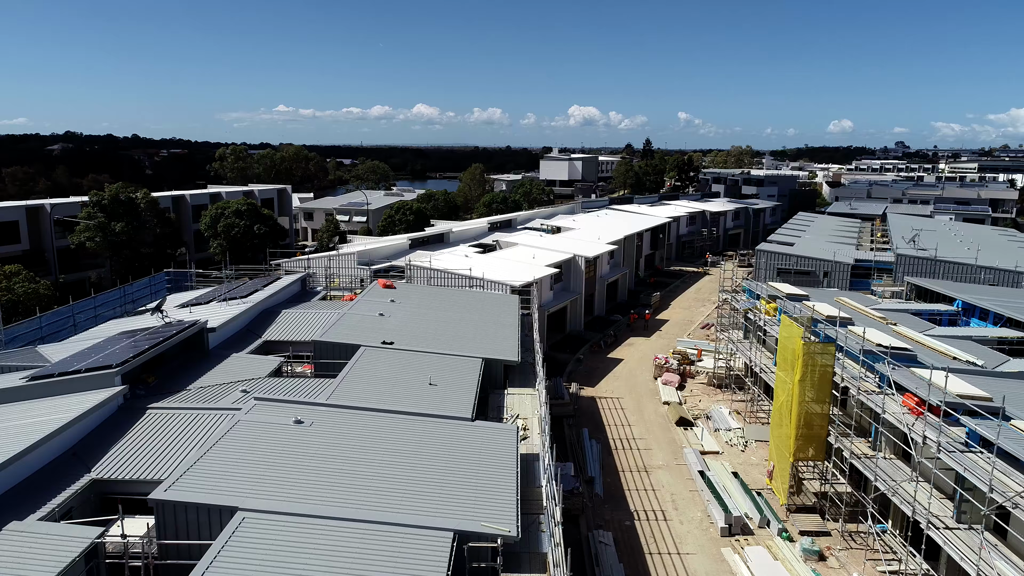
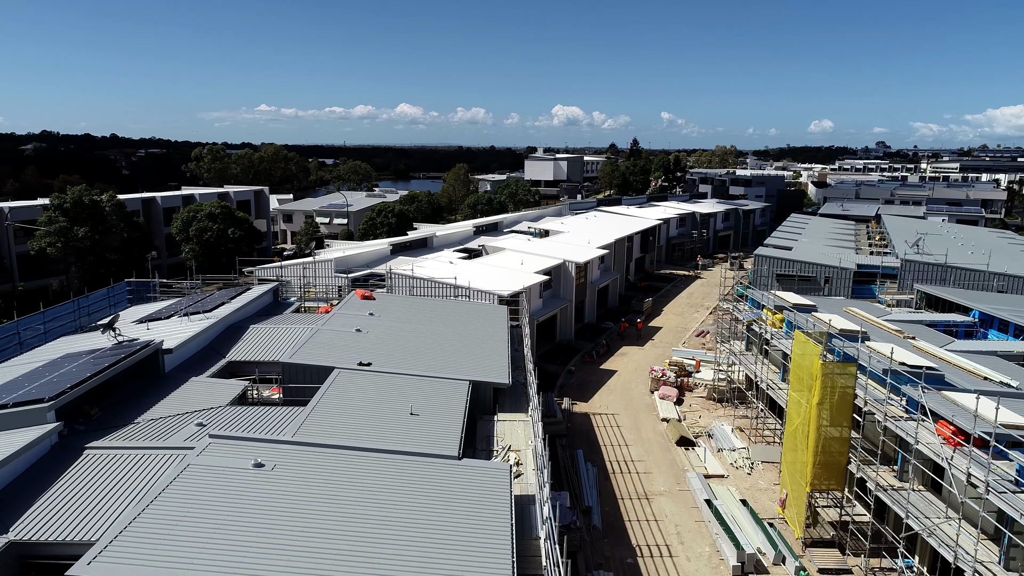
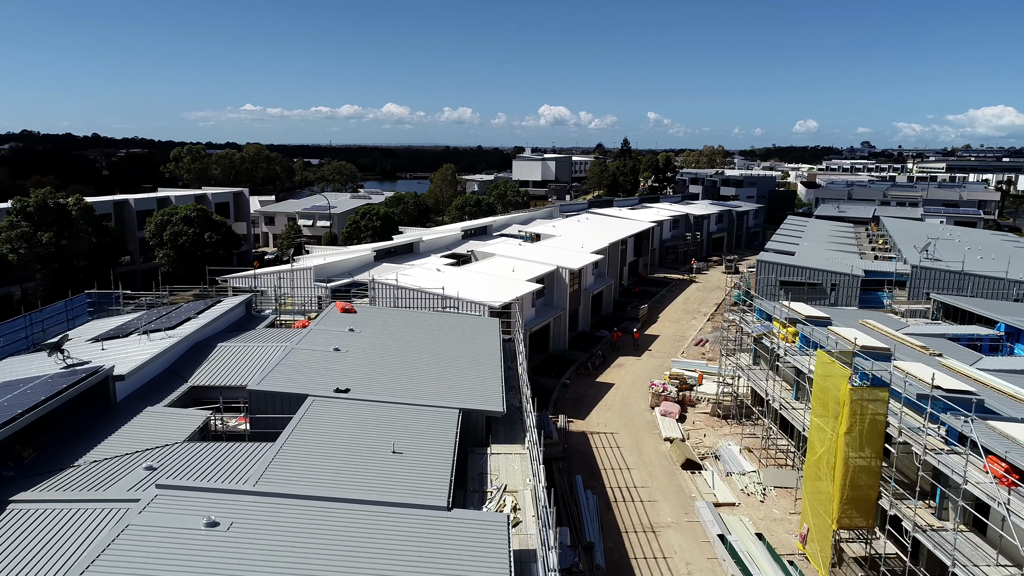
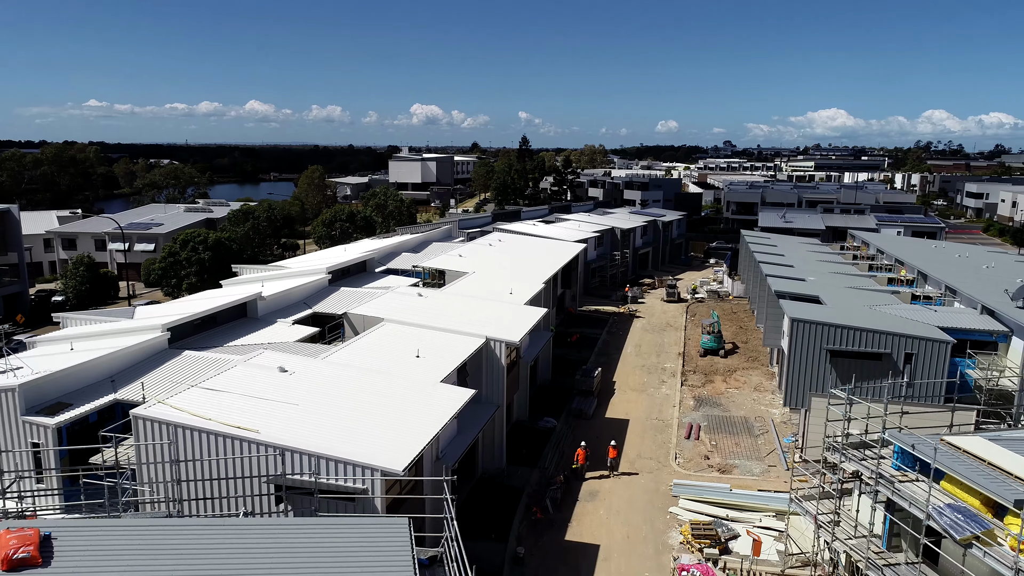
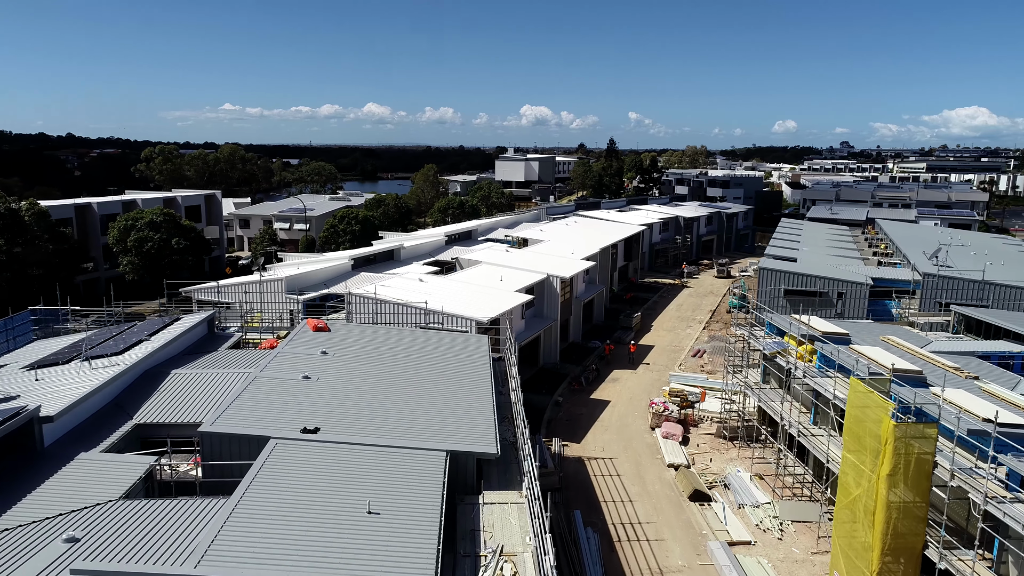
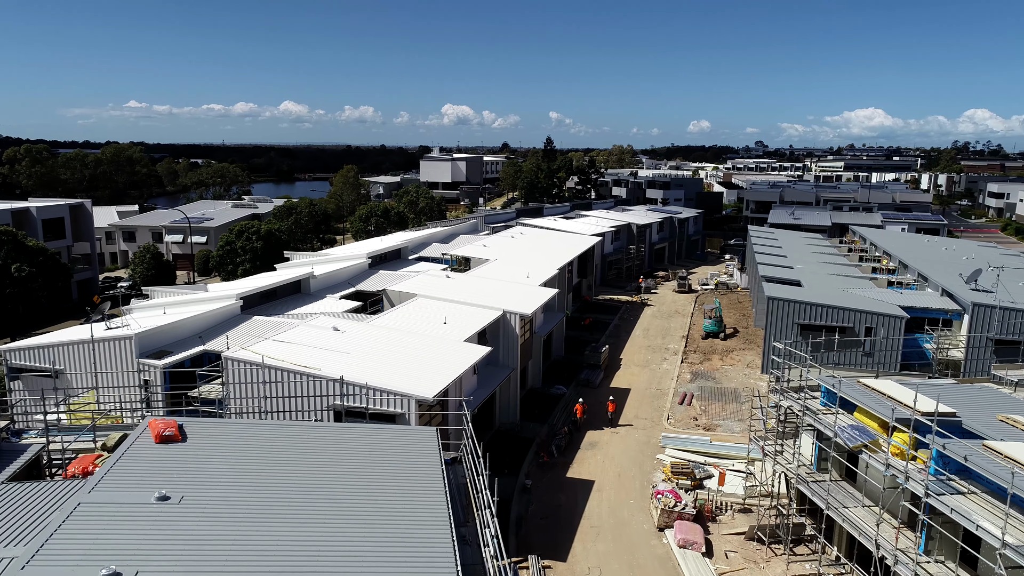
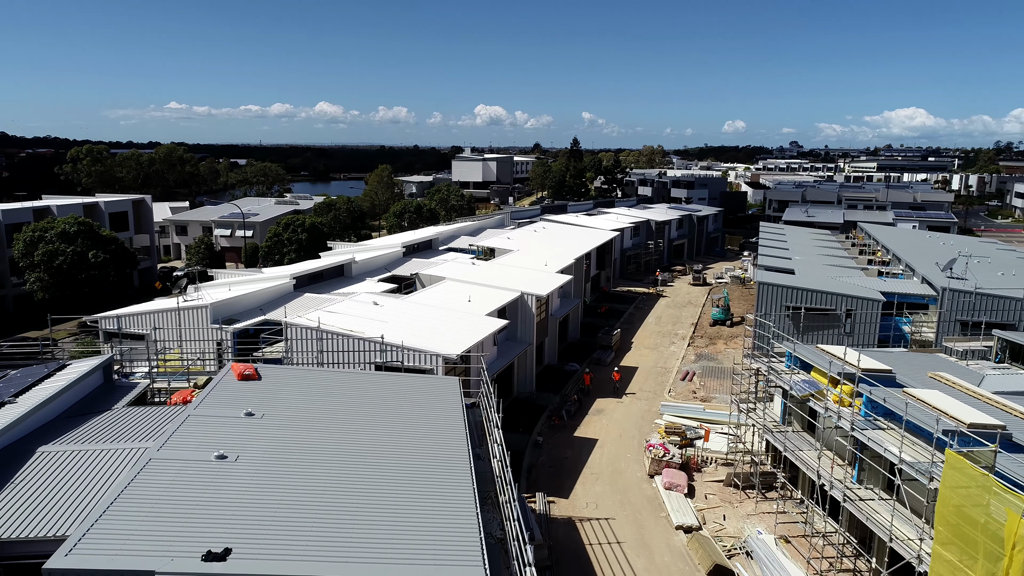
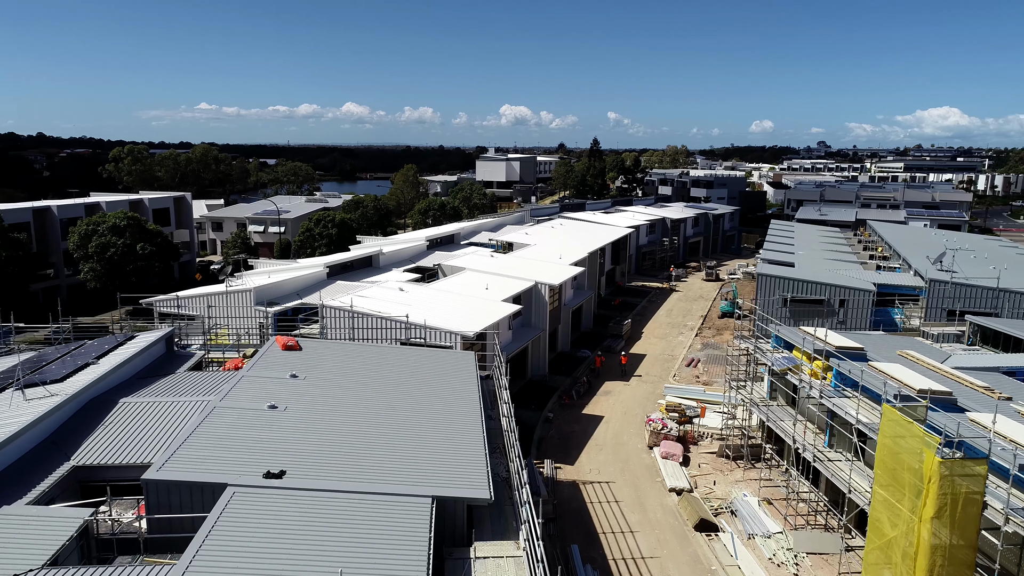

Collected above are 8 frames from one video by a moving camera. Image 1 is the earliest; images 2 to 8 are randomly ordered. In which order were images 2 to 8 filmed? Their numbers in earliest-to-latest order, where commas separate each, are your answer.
2, 3, 5, 8, 7, 6, 4
